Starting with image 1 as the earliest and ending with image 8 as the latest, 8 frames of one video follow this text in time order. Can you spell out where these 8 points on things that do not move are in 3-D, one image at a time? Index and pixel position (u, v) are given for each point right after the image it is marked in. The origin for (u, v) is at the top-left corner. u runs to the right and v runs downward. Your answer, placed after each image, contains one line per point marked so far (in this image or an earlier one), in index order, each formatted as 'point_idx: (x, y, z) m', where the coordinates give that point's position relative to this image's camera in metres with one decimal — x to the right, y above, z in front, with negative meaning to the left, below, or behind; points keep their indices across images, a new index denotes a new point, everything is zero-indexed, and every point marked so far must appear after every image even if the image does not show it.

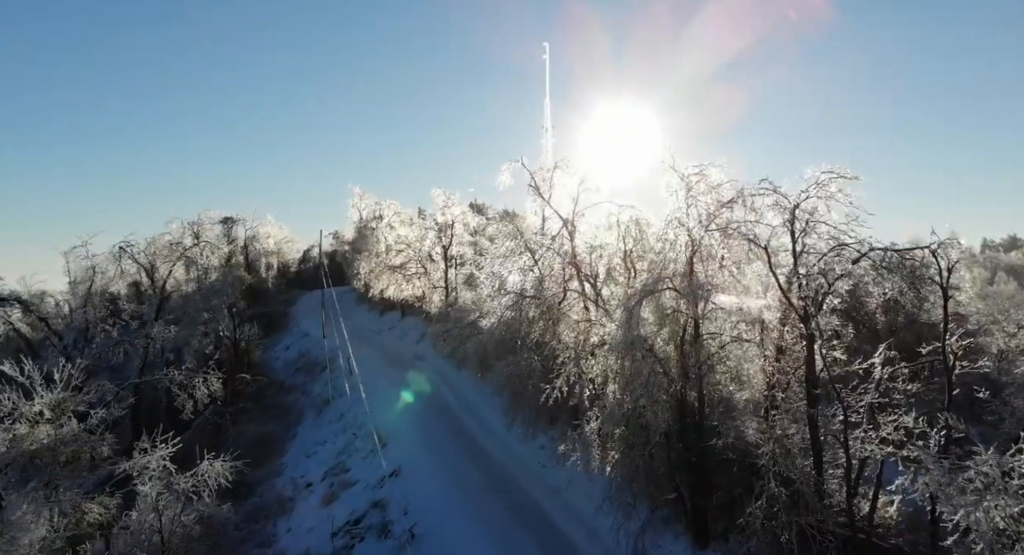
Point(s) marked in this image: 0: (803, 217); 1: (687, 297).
0: (+6.7, +1.3, +14.0) m
1: (+4.0, -0.5, +14.0) m
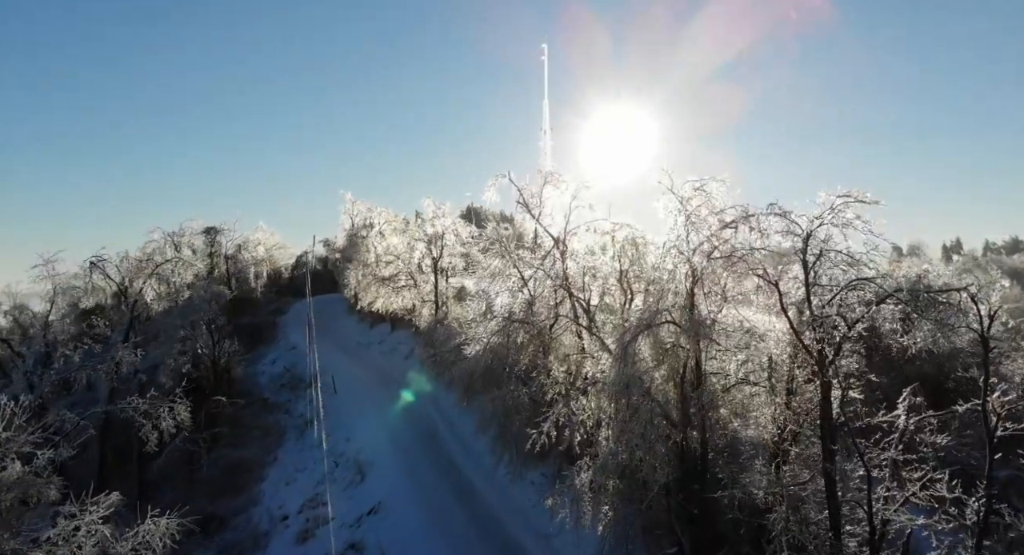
0: (+6.3, +0.6, +12.7) m
1: (+3.6, -1.2, +12.6) m
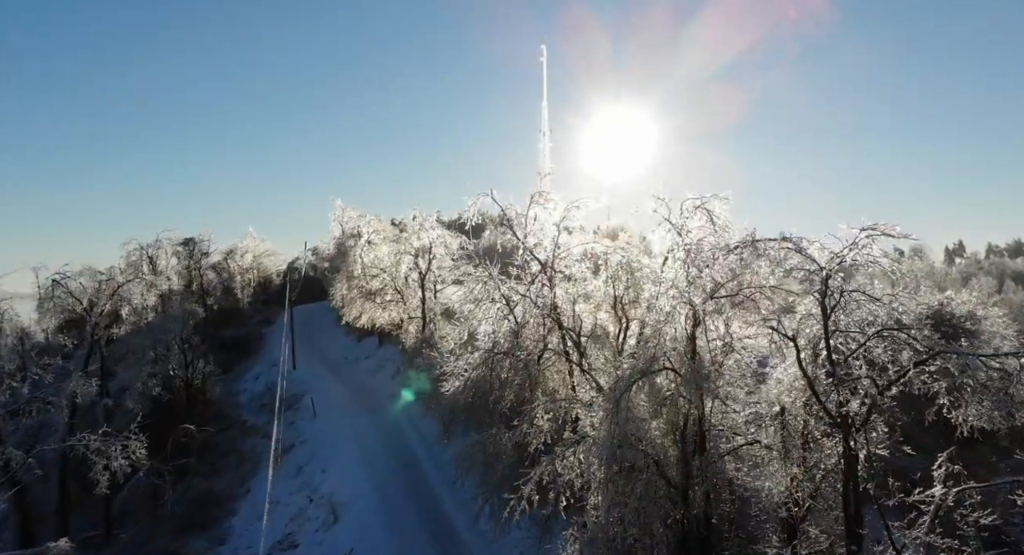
0: (+5.8, -0.2, +11.0) m
1: (+3.1, -2.0, +10.9) m
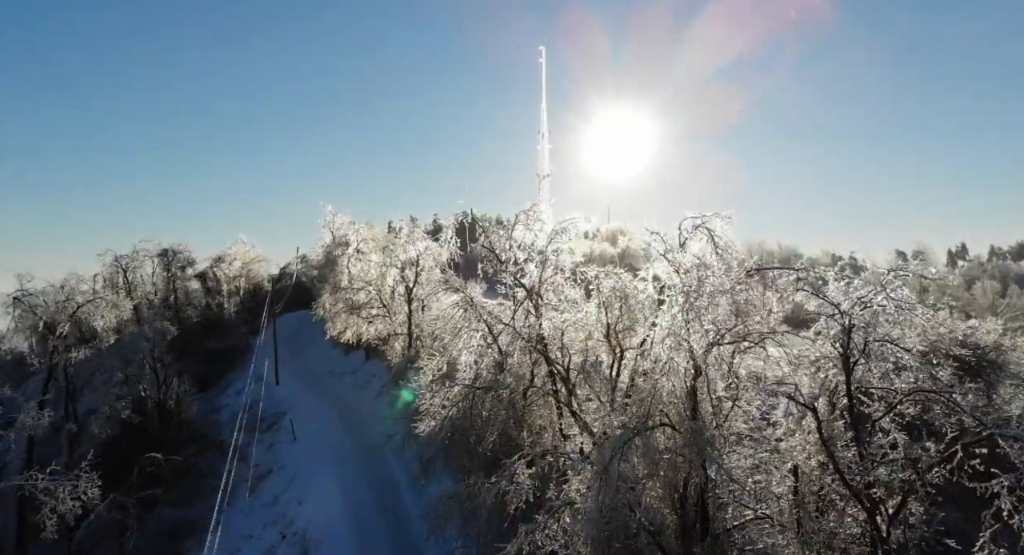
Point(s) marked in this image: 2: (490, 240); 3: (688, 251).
0: (+5.4, -0.9, +9.6) m
1: (+2.7, -2.6, +9.5) m
2: (-0.5, +1.0, +16.2) m
3: (+3.4, +0.6, +12.0) m
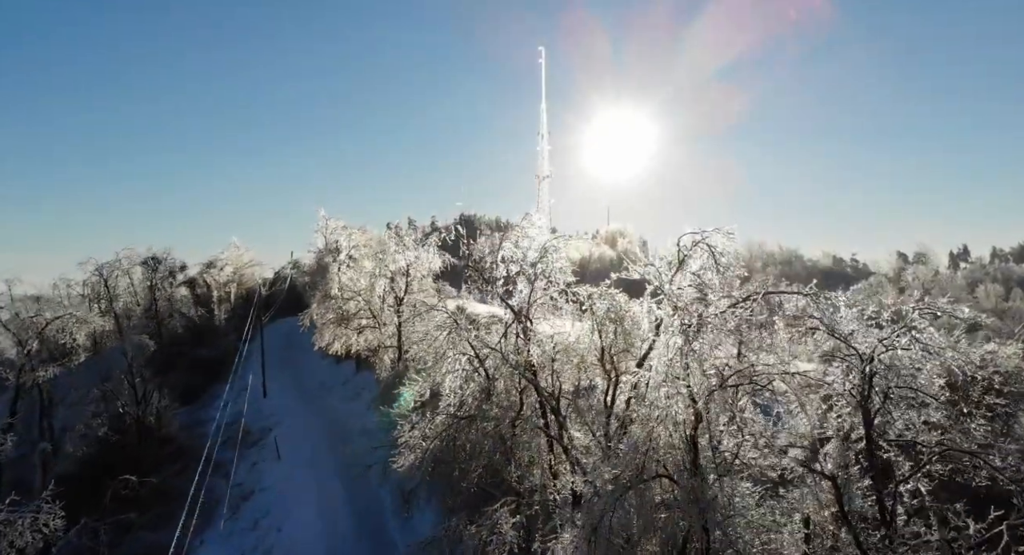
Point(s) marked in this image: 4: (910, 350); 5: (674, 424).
0: (+5.1, -1.4, +8.5) m
1: (+2.4, -3.1, +8.4) m
2: (-0.8, +0.5, +15.2) m
3: (+3.1, +0.1, +10.9) m
4: (+5.2, -0.9, +8.1) m
5: (+2.4, -2.1, +9.0) m
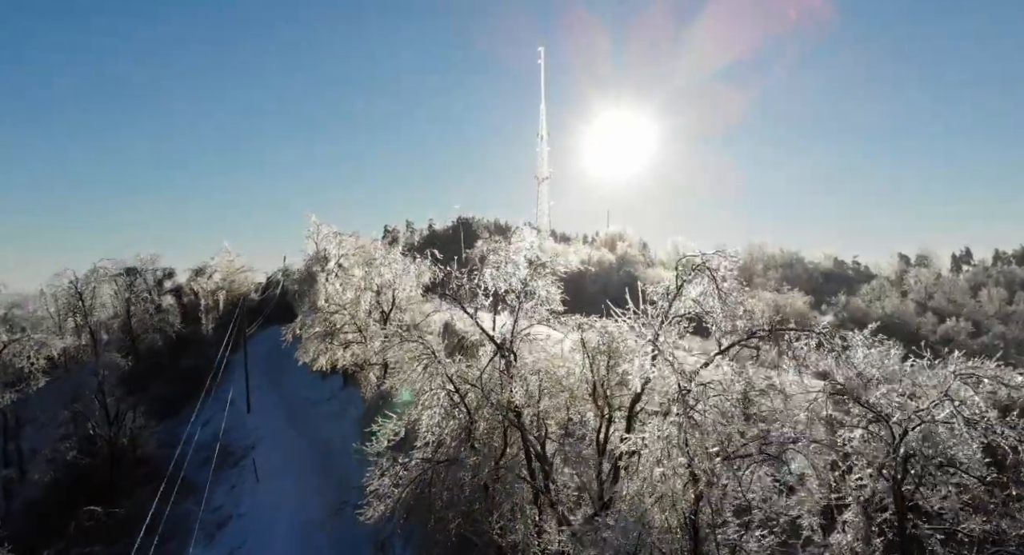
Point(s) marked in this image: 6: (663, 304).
0: (+4.7, -2.0, +7.3) m
1: (+2.0, -3.7, +7.2) m
2: (-1.2, -0.1, +13.9) m
3: (+2.7, -0.6, +9.7) m
4: (+4.9, -1.6, +6.9) m
5: (+2.0, -2.7, +7.8) m
6: (+3.3, -0.5, +13.6) m
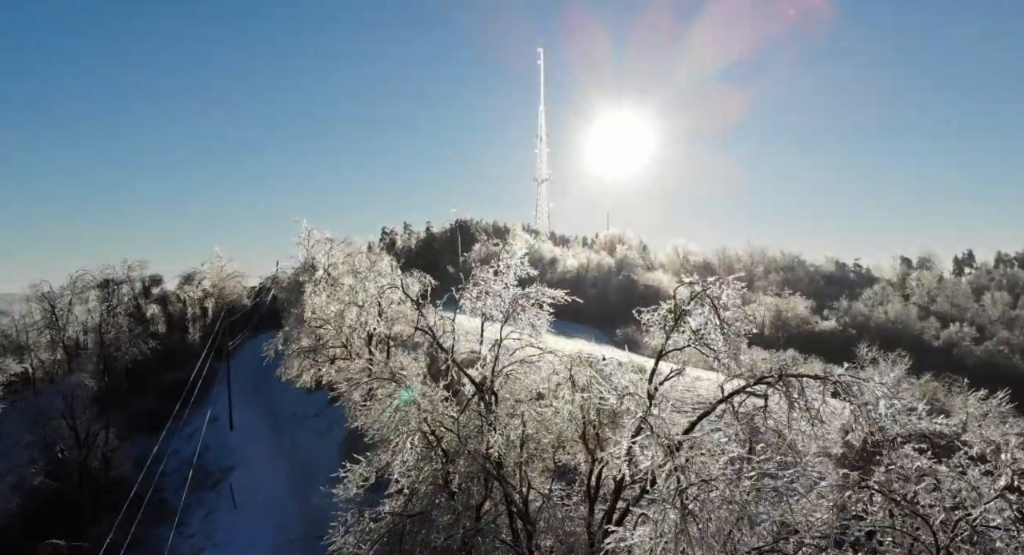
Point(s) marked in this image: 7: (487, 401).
0: (+4.3, -2.6, +6.1) m
1: (+1.6, -4.4, +6.0) m
2: (-1.6, -0.7, +12.7) m
3: (+2.4, -1.2, +8.5) m
4: (+4.5, -2.2, +5.7) m
5: (+1.6, -3.3, +6.6) m
6: (+3.0, -1.1, +12.4) m
7: (-0.4, -2.3, +11.9) m
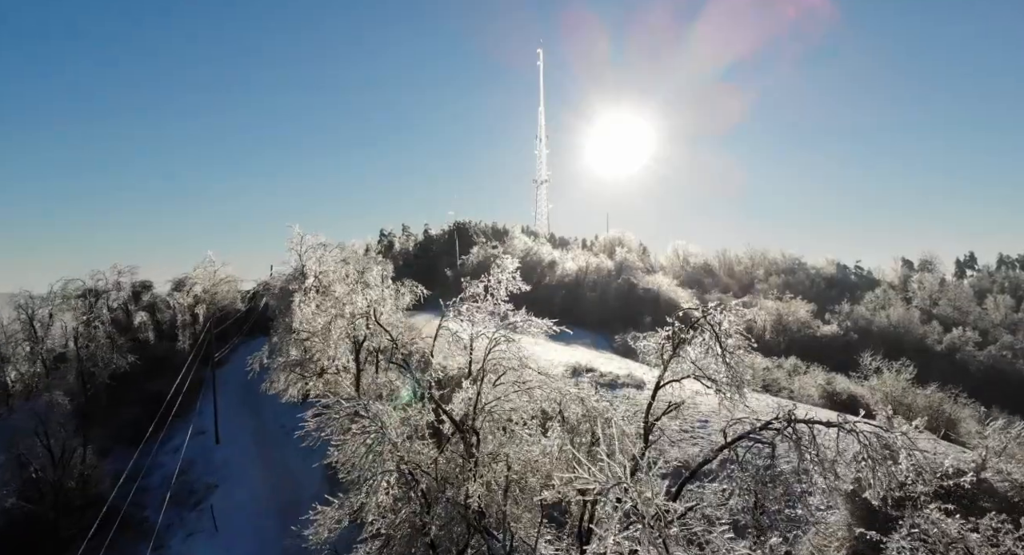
0: (+4.1, -3.1, +5.1) m
1: (+1.4, -4.9, +5.0) m
2: (-1.9, -1.2, +11.8) m
3: (+2.1, -1.7, +7.5) m
4: (+4.2, -2.7, +4.7) m
5: (+1.3, -3.8, +5.6) m
6: (+2.7, -1.6, +11.4) m
7: (-0.7, -2.8, +11.0) m
